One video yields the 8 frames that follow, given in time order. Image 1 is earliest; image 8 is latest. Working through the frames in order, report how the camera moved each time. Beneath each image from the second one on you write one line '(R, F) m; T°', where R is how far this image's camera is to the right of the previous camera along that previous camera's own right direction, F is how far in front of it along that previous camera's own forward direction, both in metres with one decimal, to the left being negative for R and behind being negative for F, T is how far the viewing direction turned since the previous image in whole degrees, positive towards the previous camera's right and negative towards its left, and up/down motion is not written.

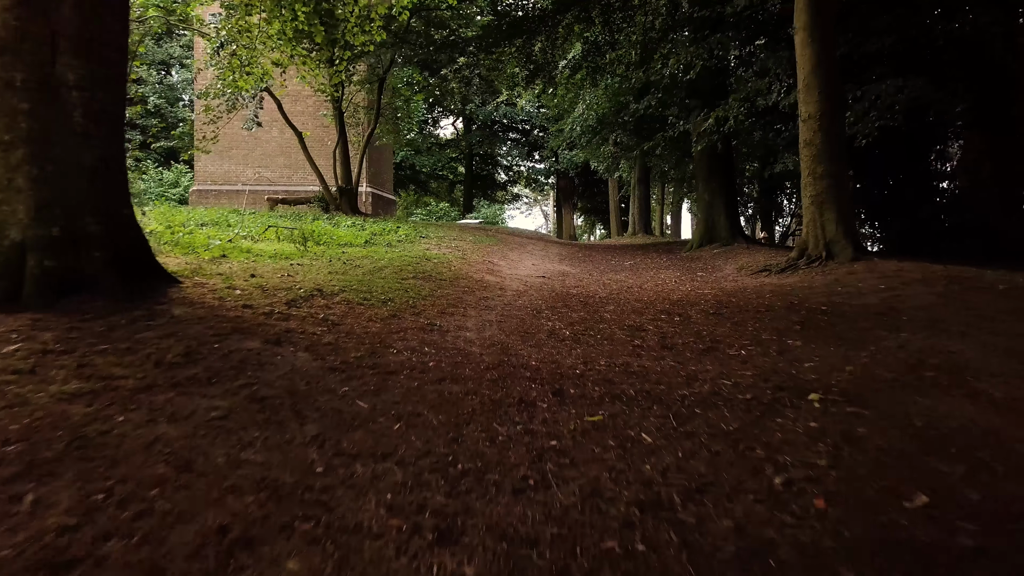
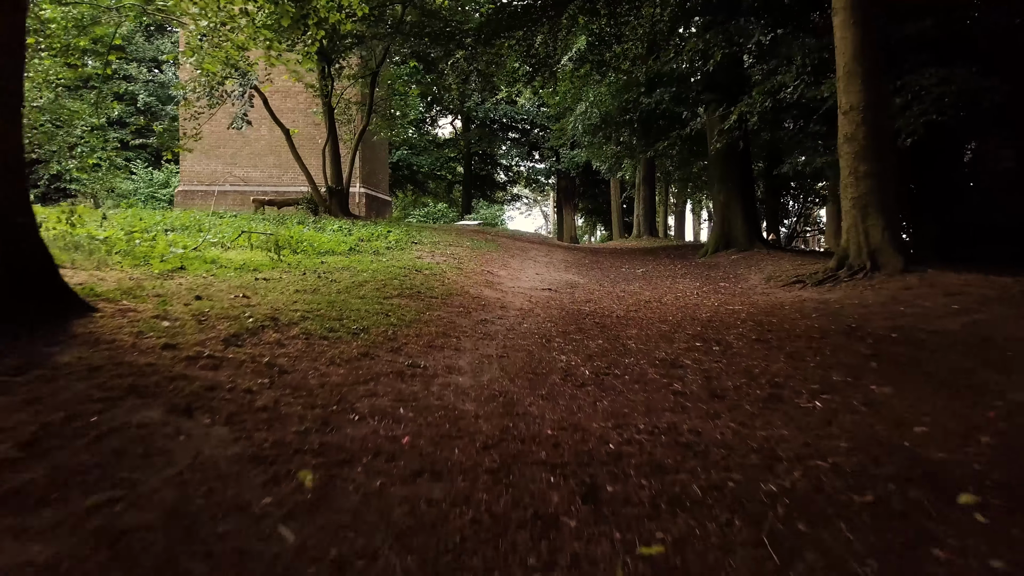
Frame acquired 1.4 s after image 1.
(-0.1, +1.2) m; 0°
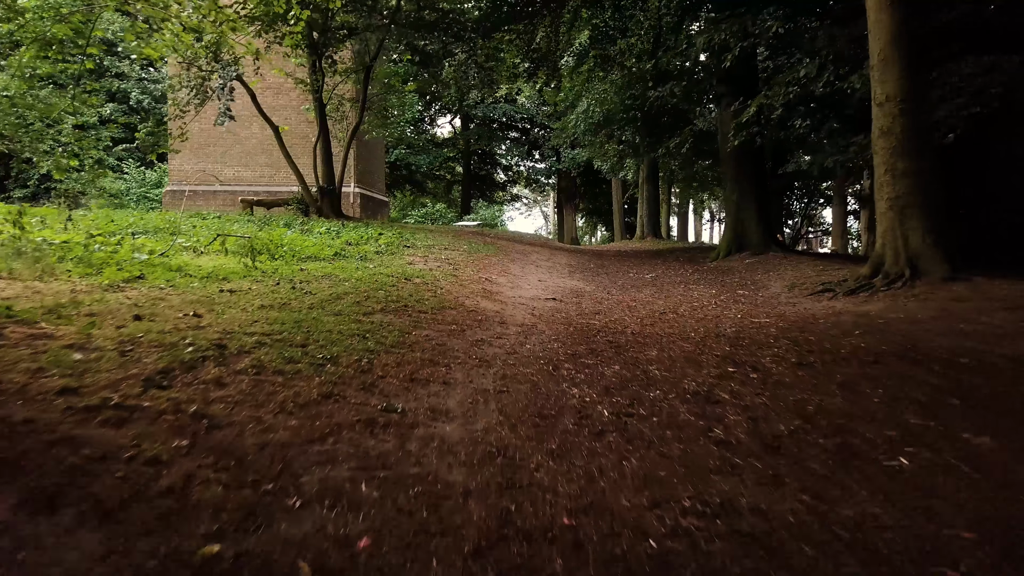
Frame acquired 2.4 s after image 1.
(0.0, +0.9) m; 0°
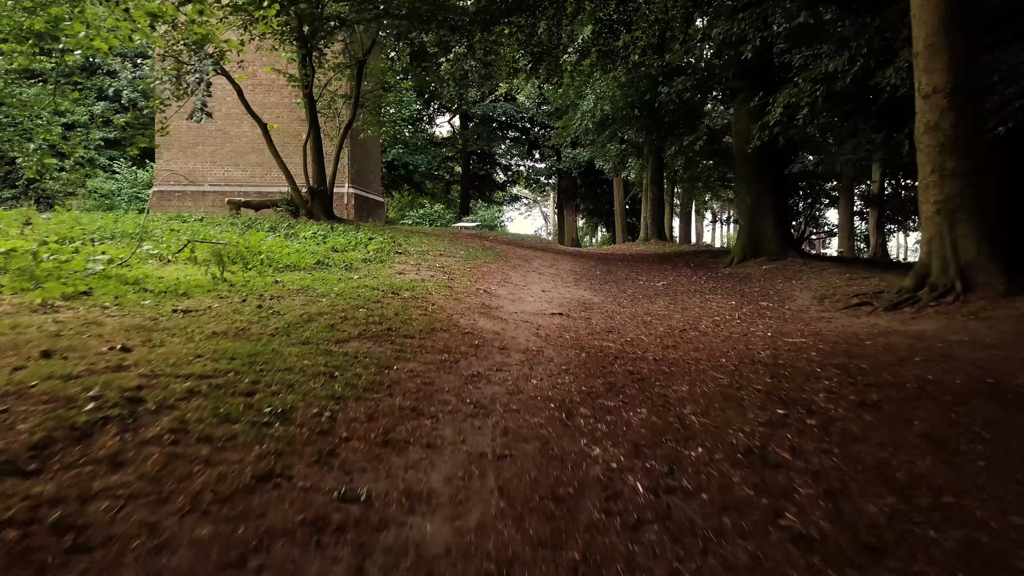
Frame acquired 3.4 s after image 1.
(0.0, +0.9) m; 0°
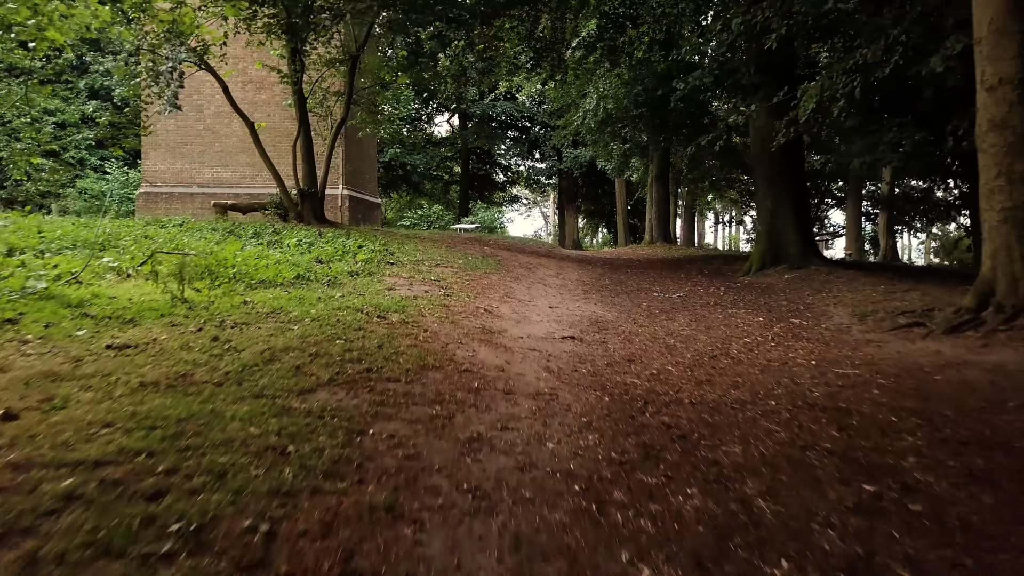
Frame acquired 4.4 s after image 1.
(-0.1, +0.9) m; 0°
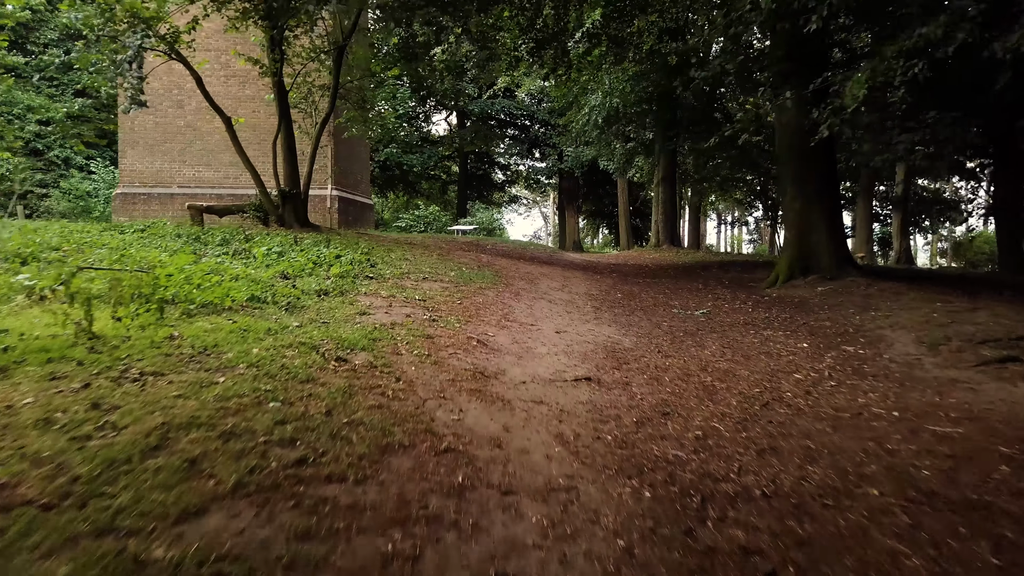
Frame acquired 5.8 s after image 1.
(0.0, +1.3) m; 0°
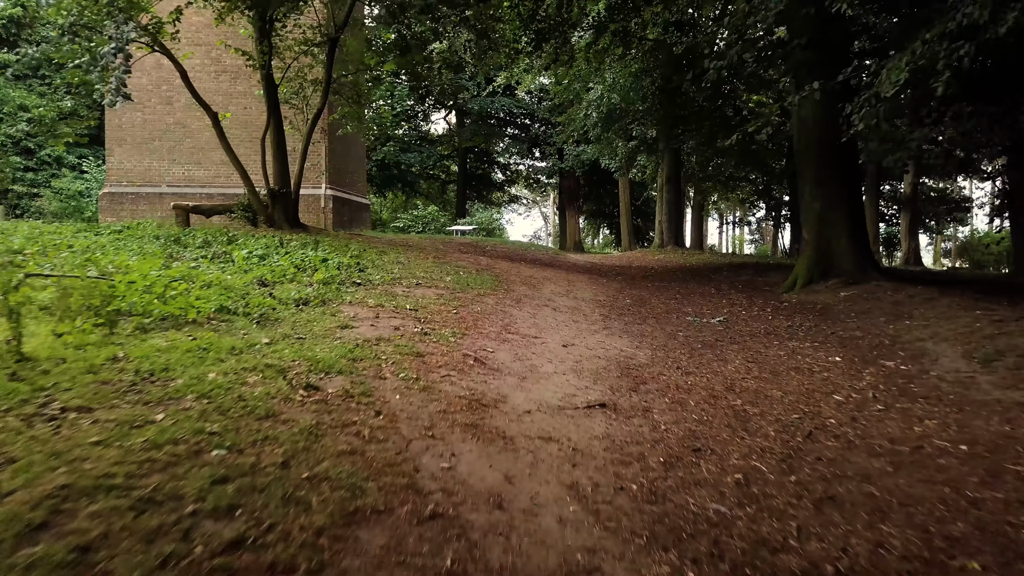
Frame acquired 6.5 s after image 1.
(0.0, +0.7) m; 0°
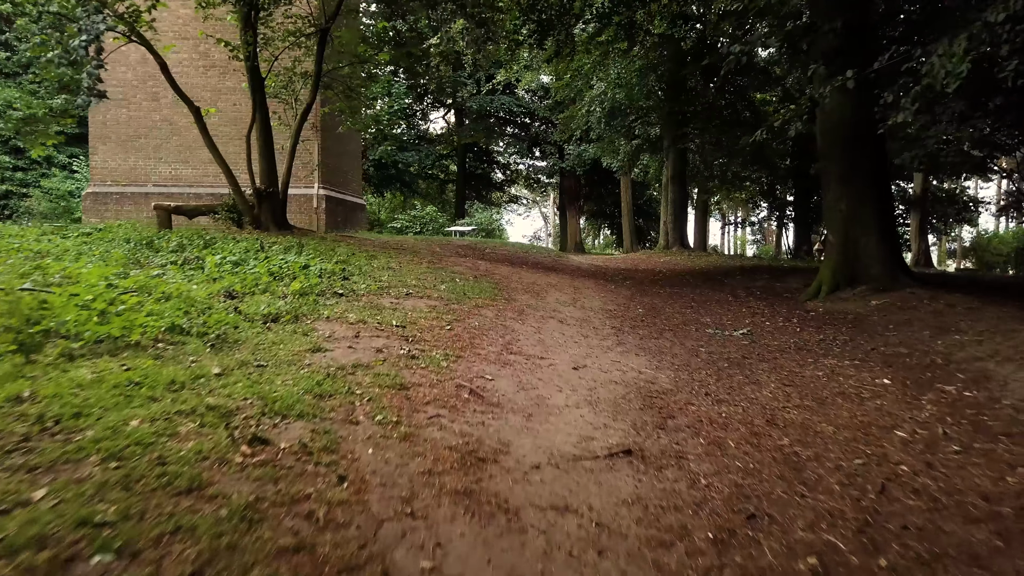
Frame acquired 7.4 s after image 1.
(0.0, +0.8) m; 0°
